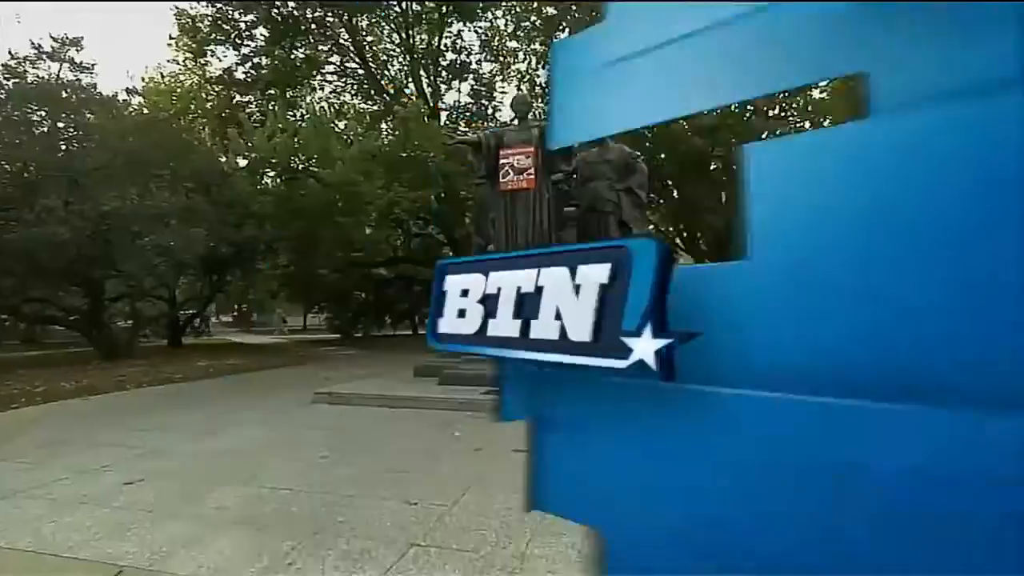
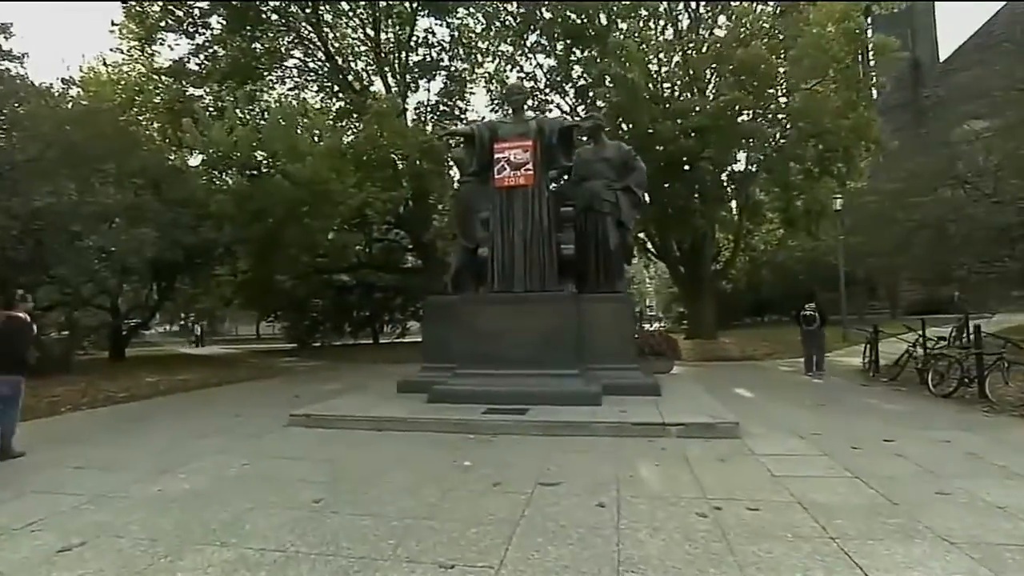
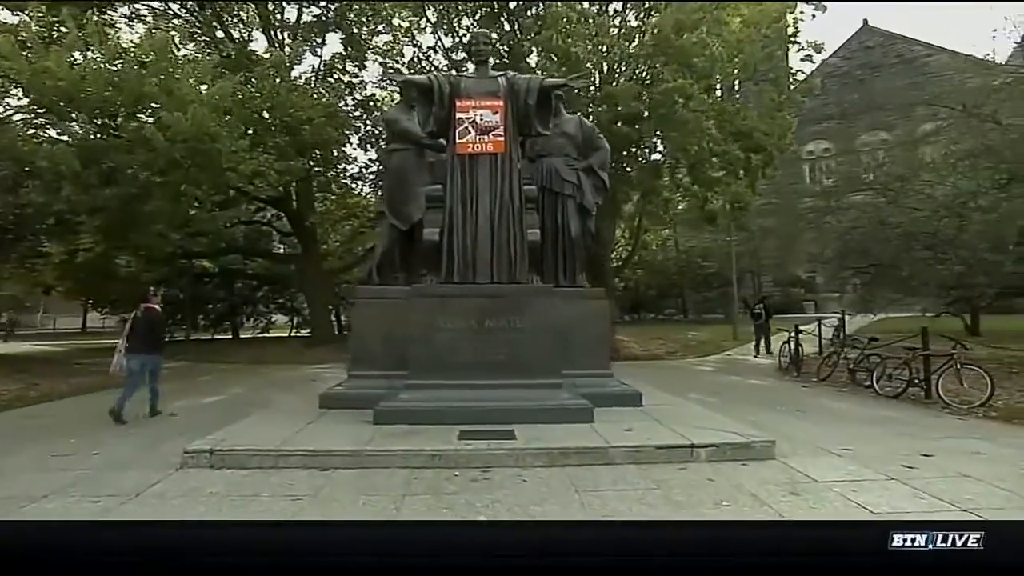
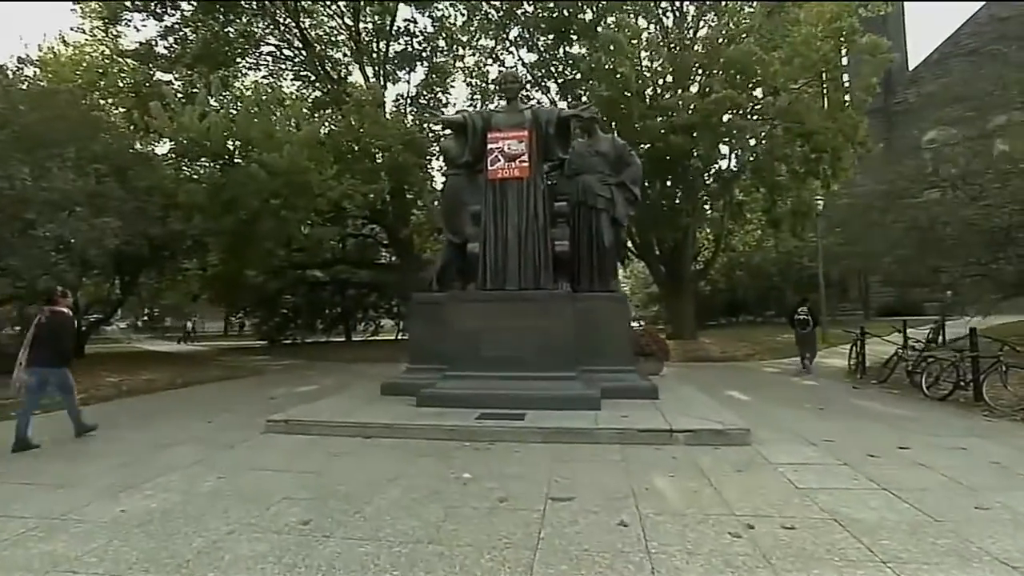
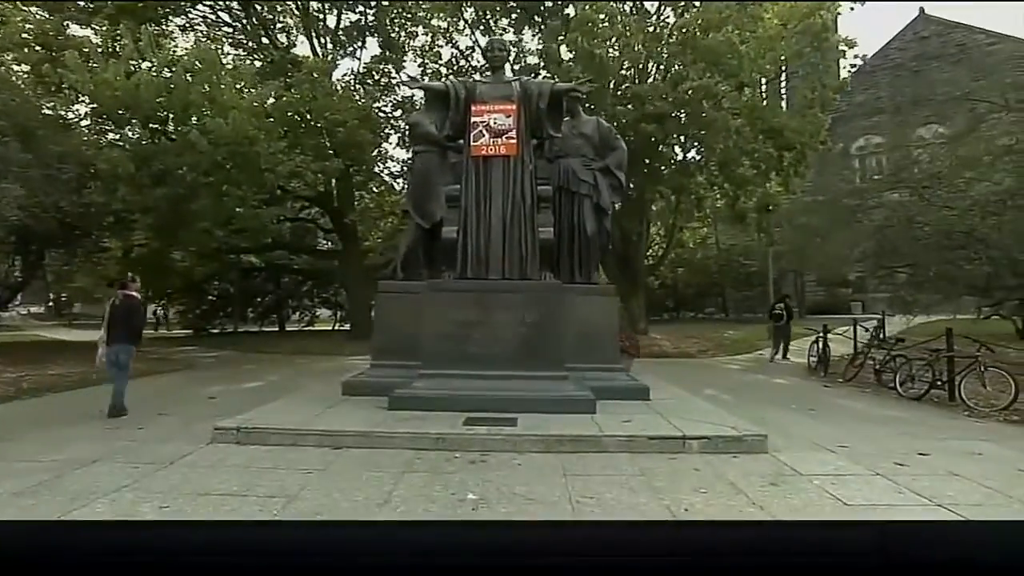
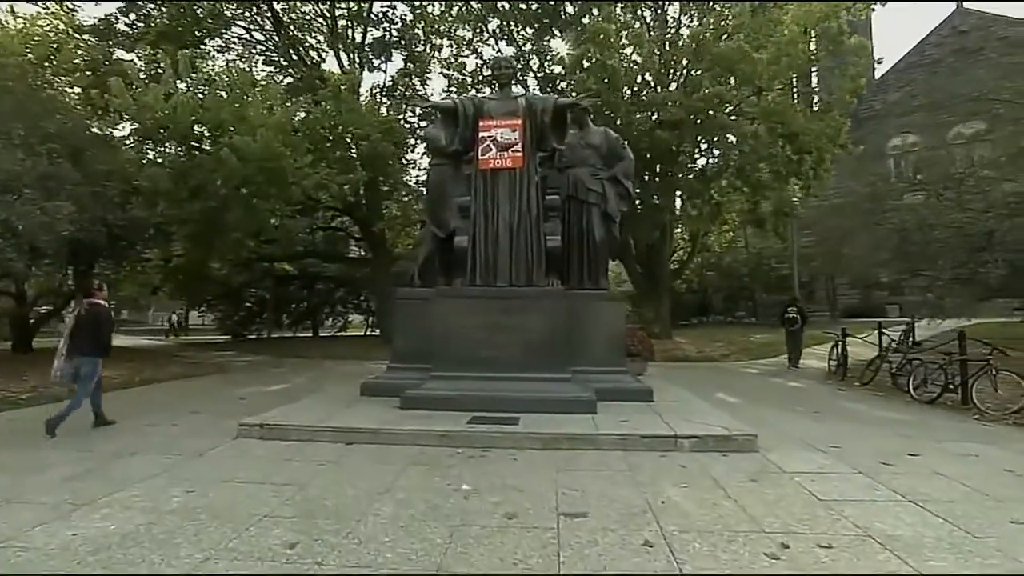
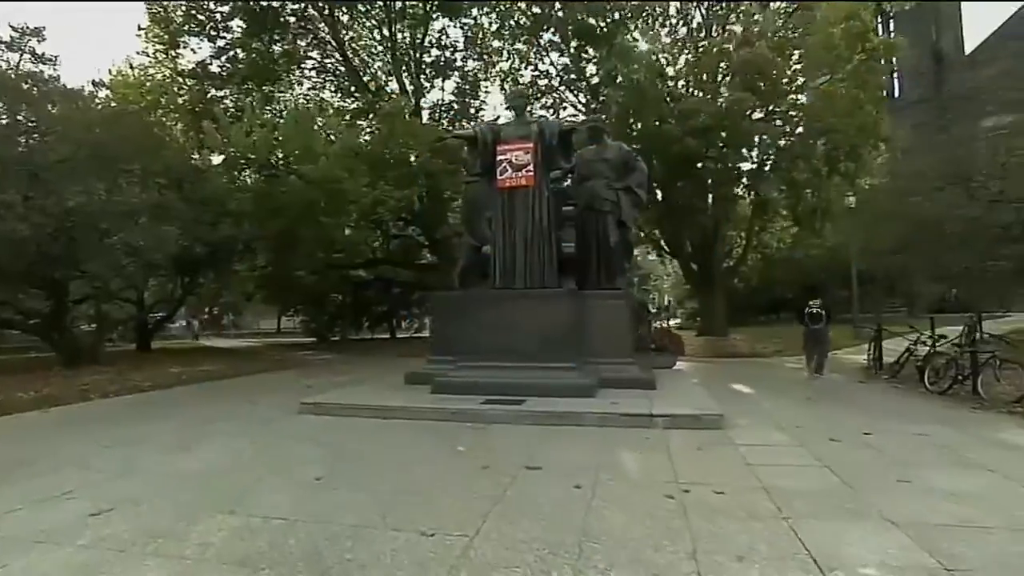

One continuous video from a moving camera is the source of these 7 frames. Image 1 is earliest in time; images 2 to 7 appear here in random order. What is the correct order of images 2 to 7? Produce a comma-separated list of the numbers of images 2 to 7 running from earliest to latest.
7, 2, 4, 6, 5, 3
